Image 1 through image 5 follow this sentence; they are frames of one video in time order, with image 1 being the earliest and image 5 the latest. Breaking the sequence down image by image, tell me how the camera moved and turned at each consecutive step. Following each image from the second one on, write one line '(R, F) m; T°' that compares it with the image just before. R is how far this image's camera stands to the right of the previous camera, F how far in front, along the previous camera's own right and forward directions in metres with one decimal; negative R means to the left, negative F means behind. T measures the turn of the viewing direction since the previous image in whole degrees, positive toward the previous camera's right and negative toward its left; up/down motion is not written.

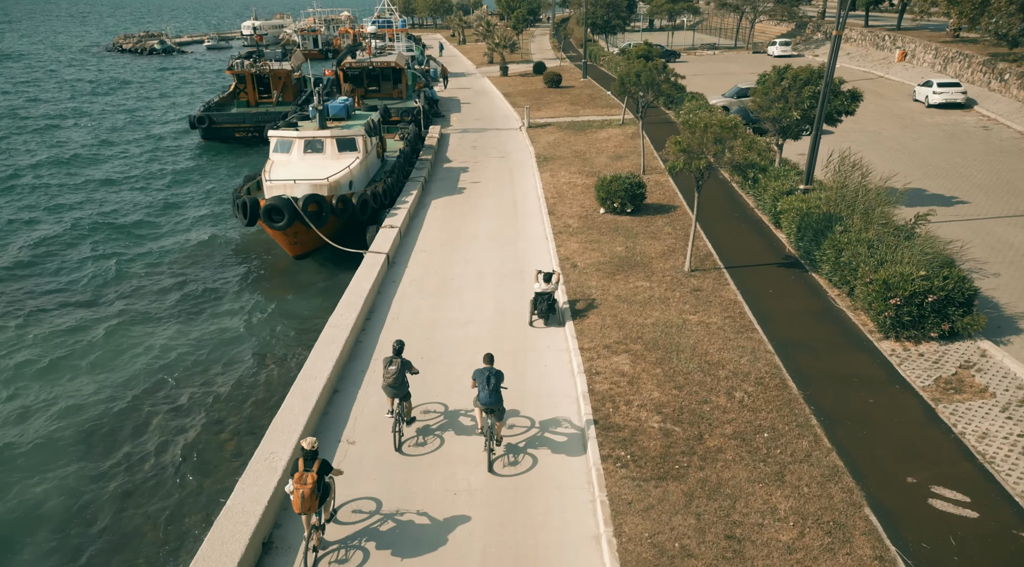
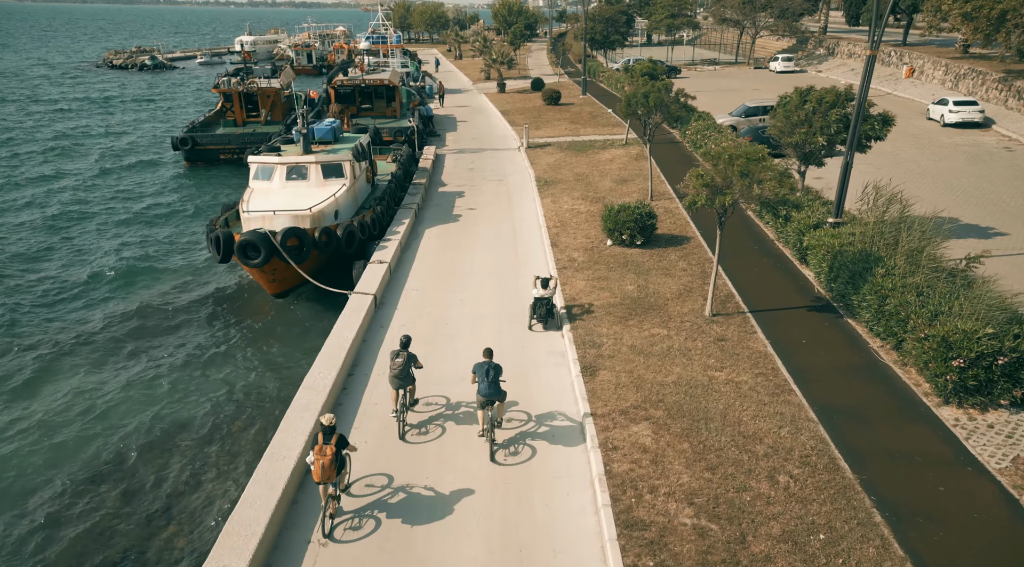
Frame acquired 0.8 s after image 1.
(-0.1, +1.6) m; 0°
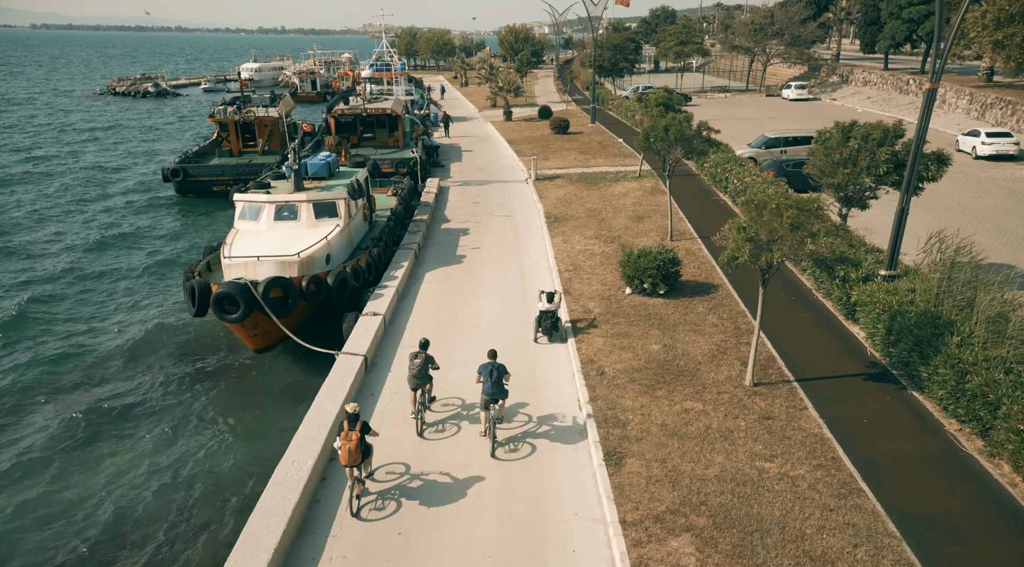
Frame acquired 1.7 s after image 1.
(-0.1, +1.8) m; 0°
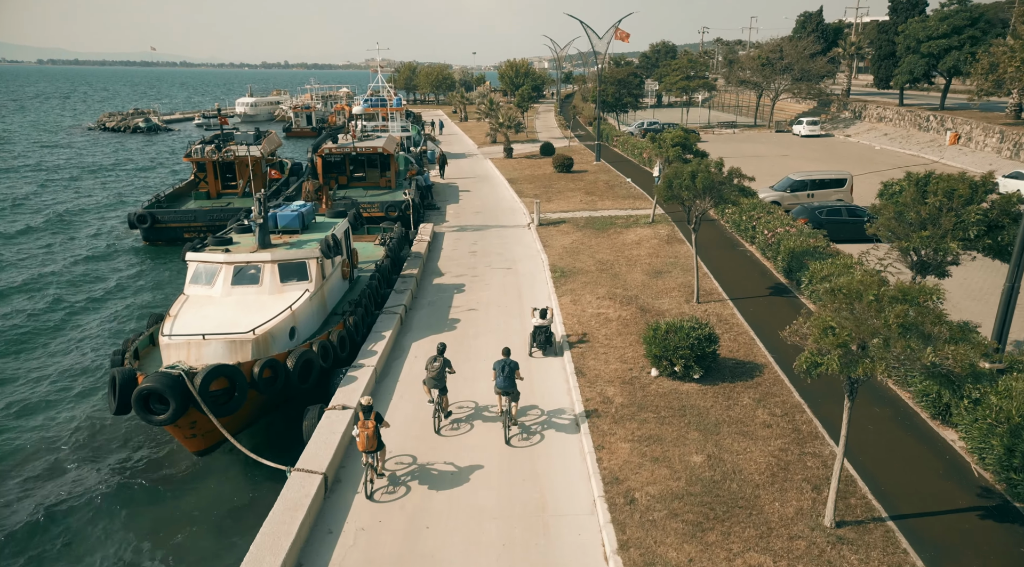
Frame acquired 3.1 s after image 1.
(0.0, +2.9) m; 0°
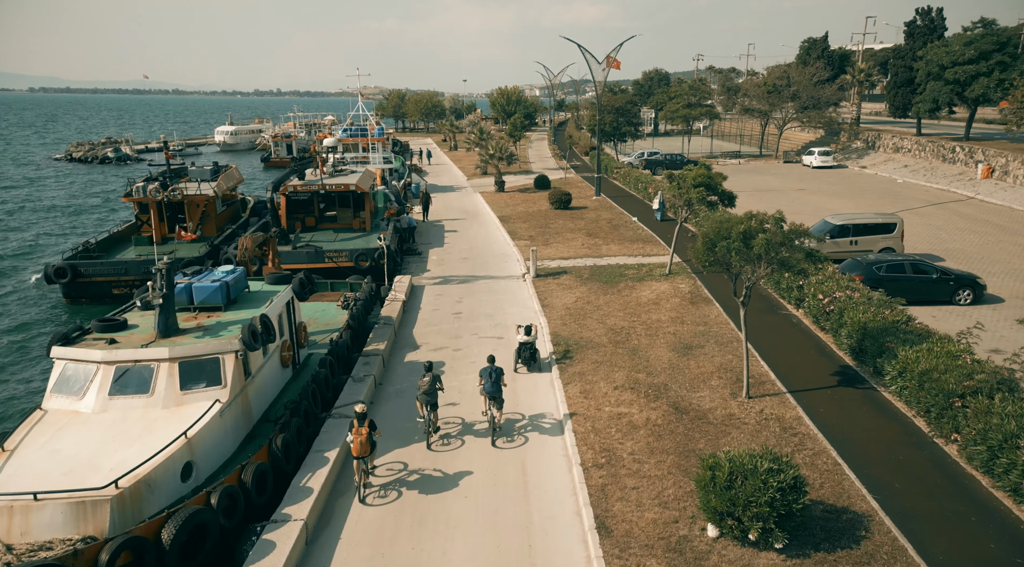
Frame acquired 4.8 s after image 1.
(0.0, +4.4) m; +1°
